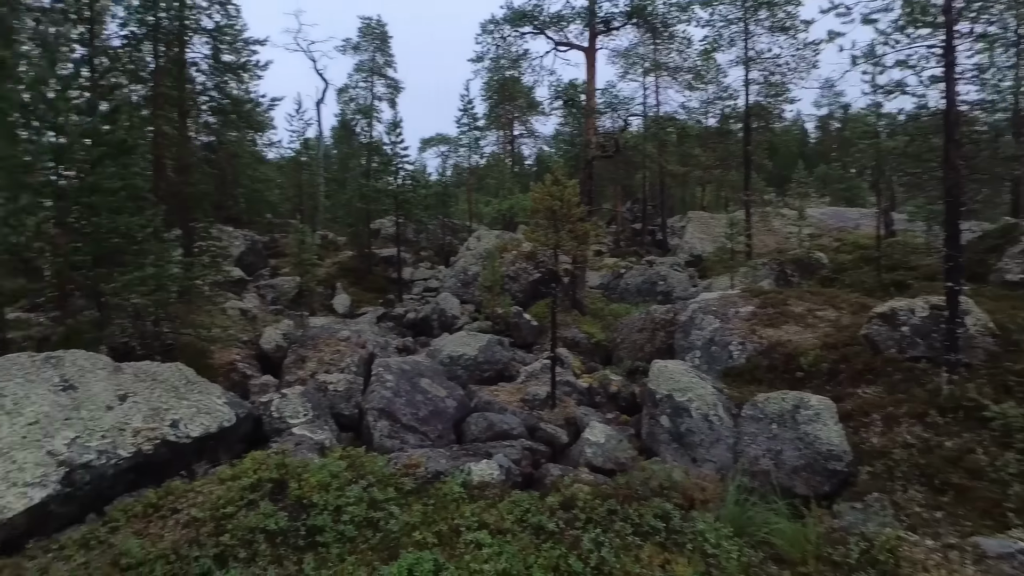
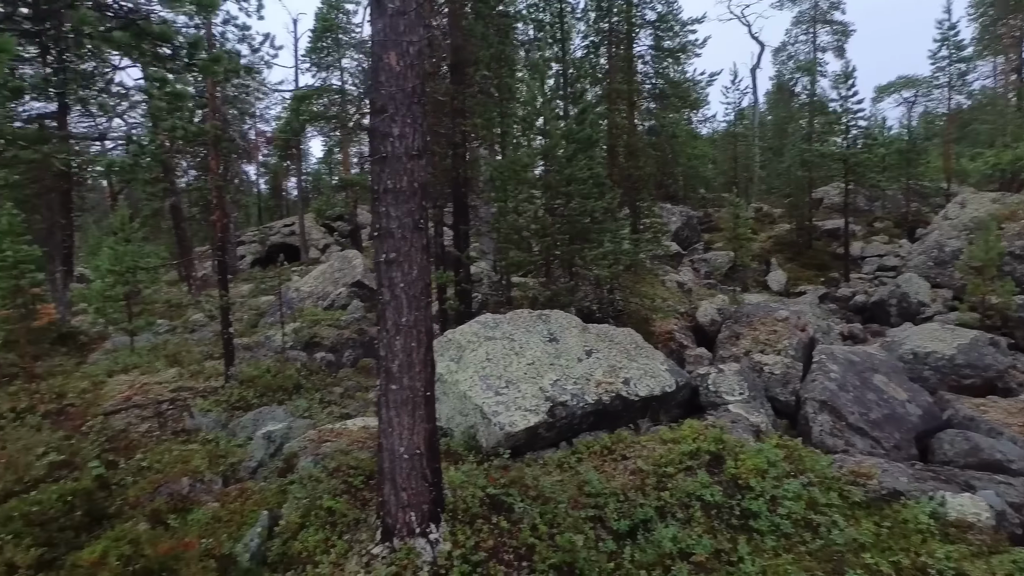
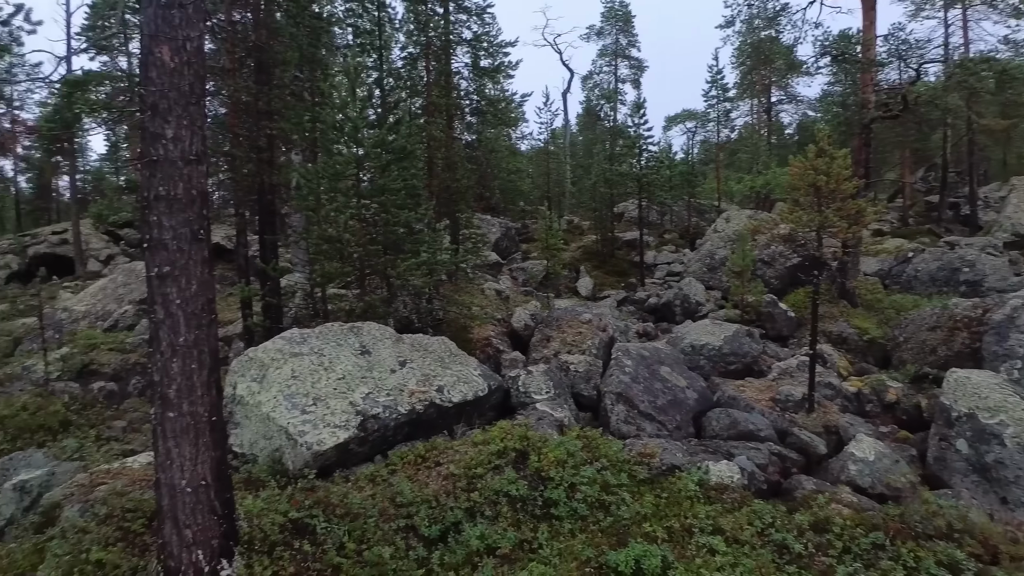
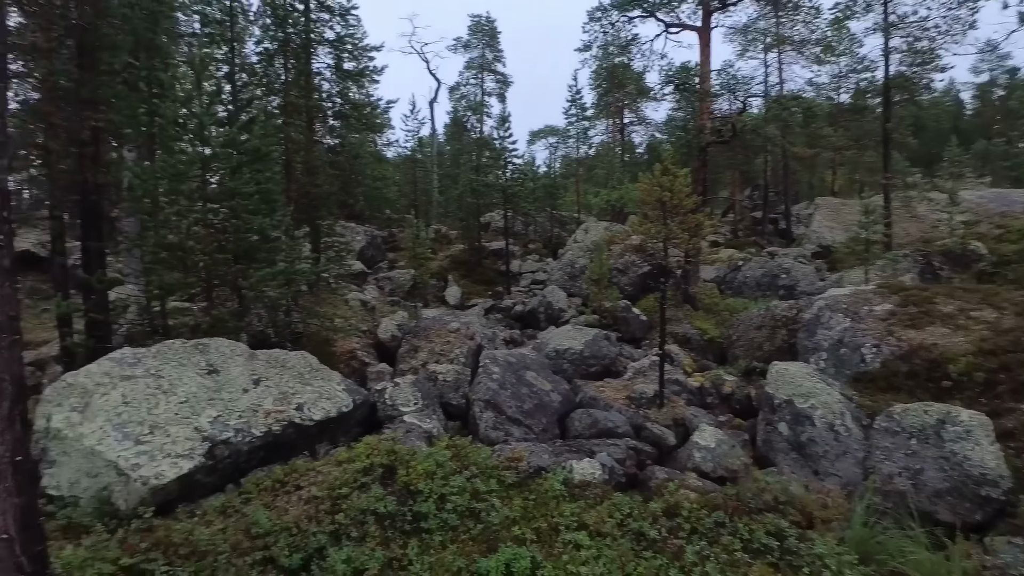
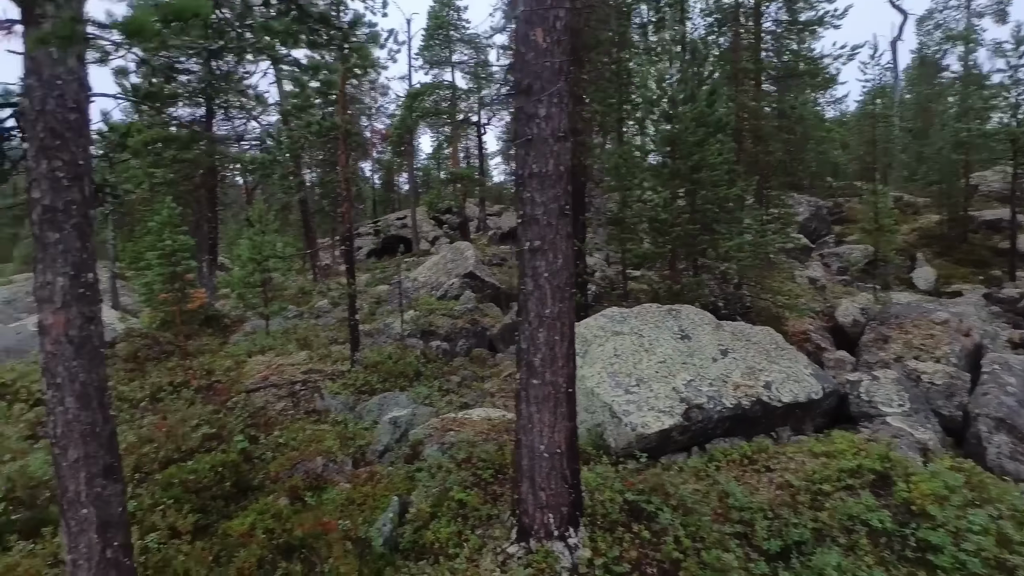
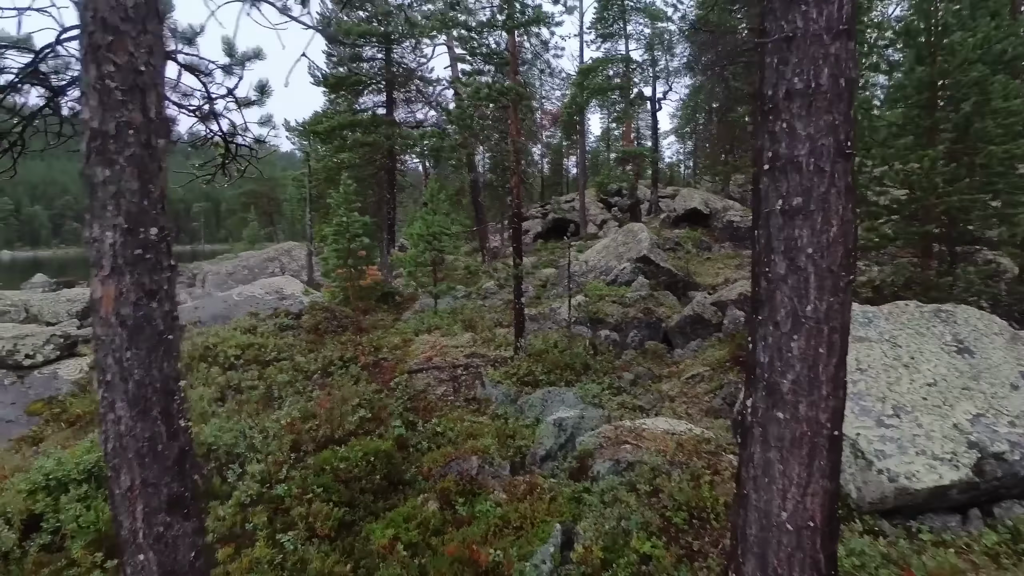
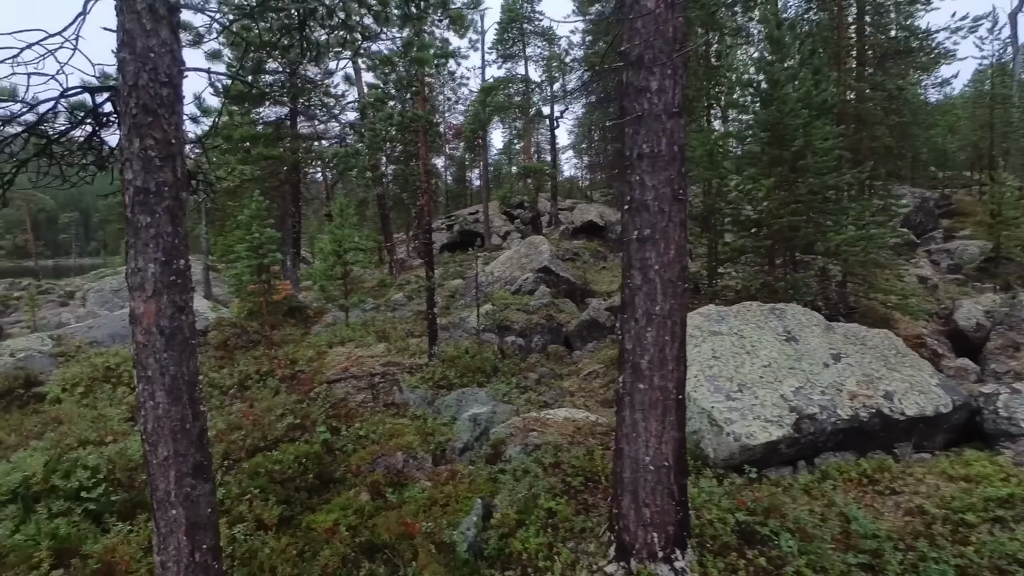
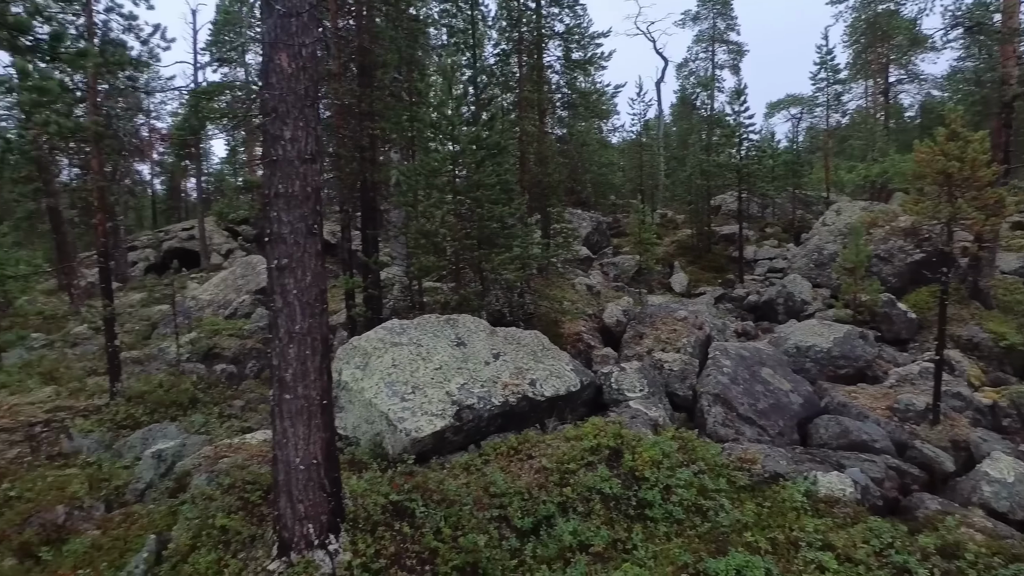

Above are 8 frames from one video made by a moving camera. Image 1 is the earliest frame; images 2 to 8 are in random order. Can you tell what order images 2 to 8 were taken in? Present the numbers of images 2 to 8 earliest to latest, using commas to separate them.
4, 3, 8, 2, 5, 7, 6
